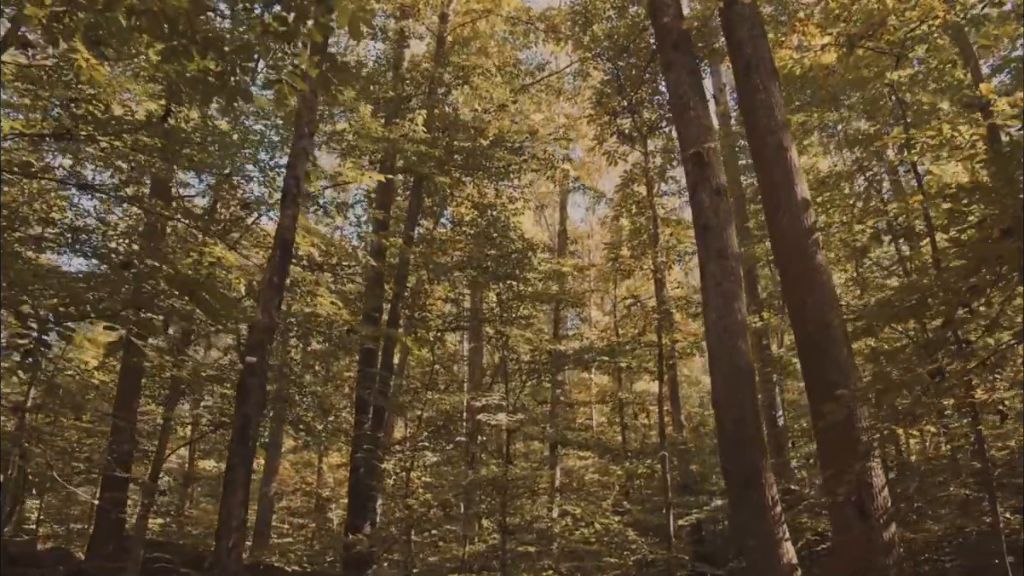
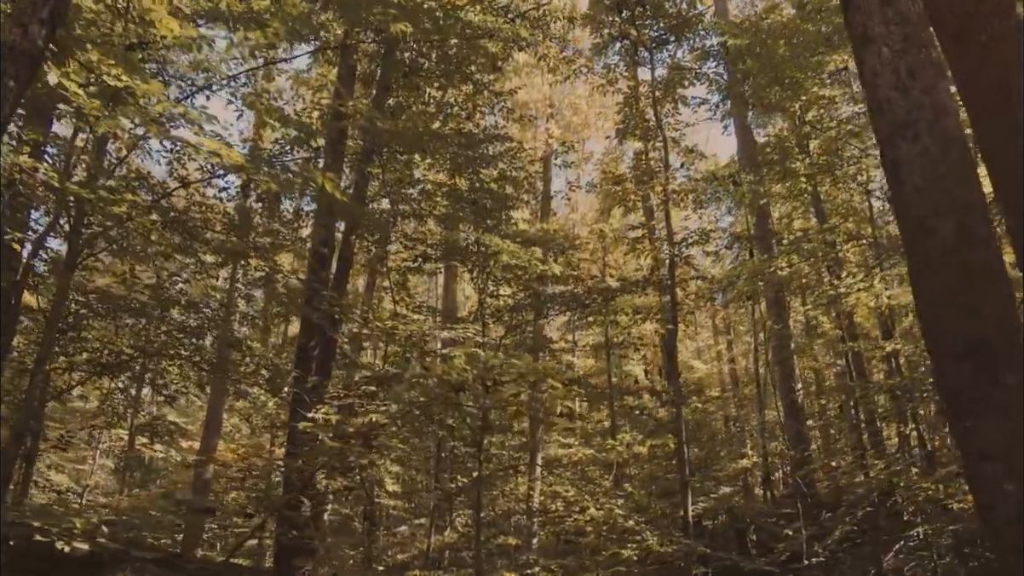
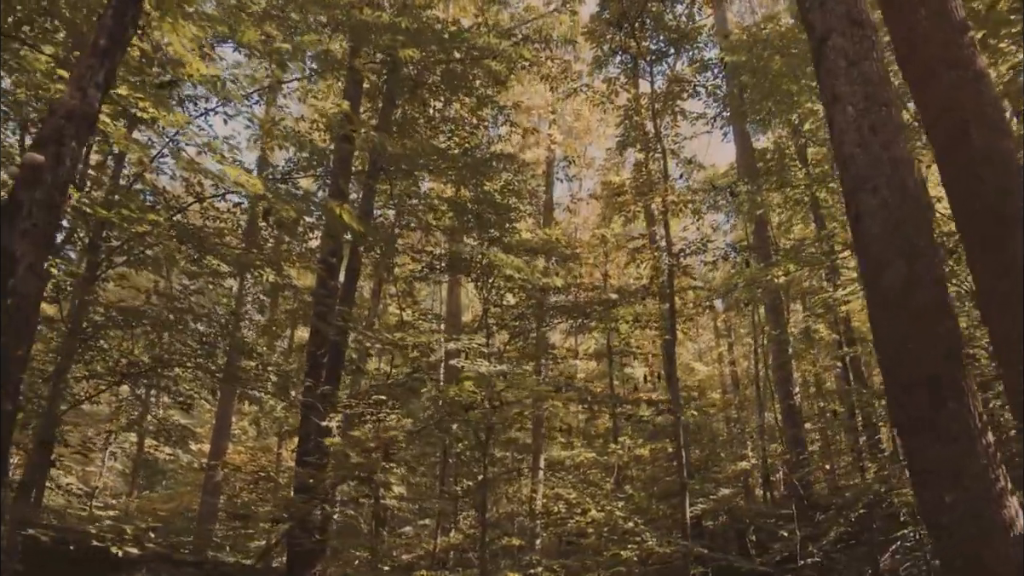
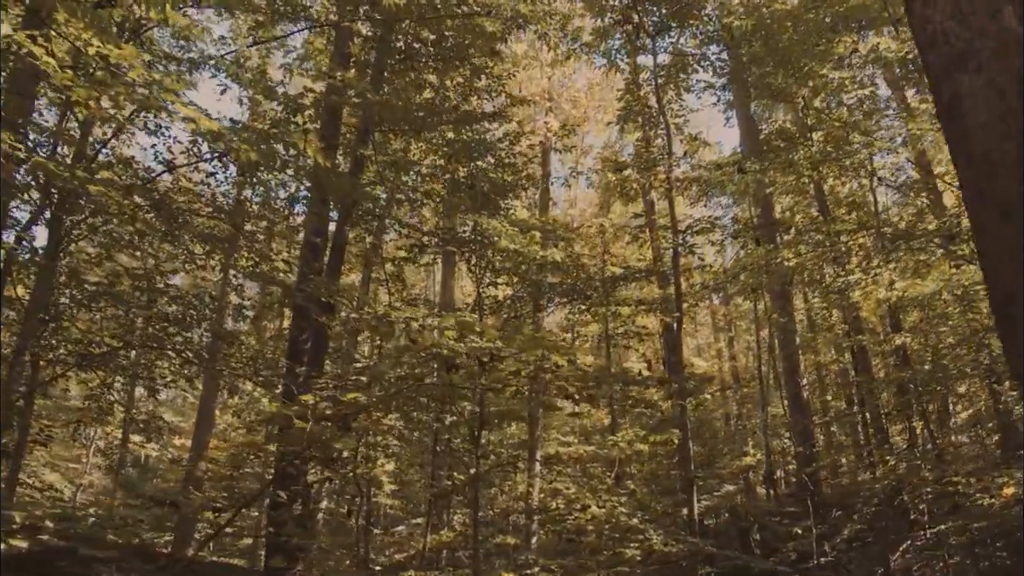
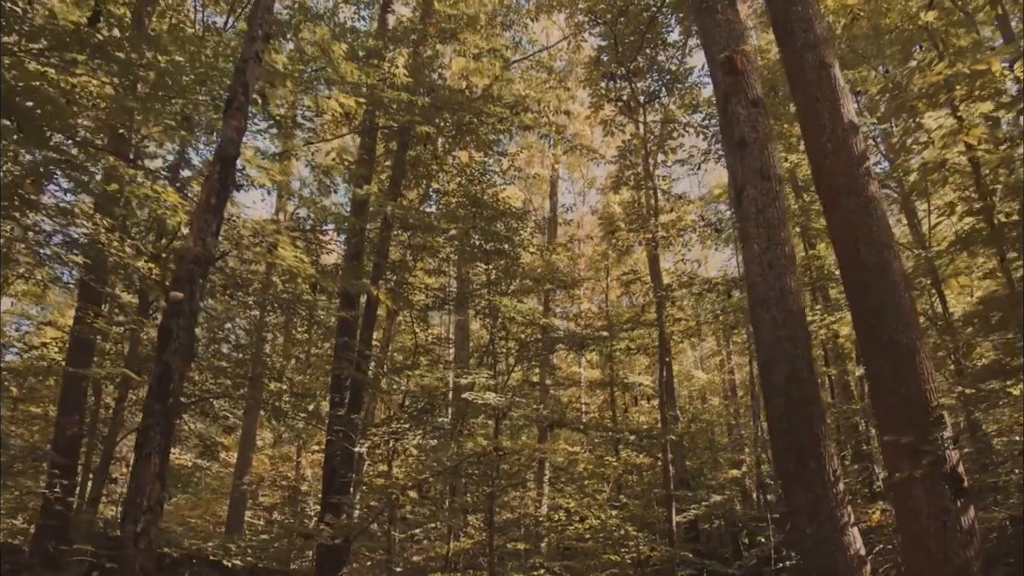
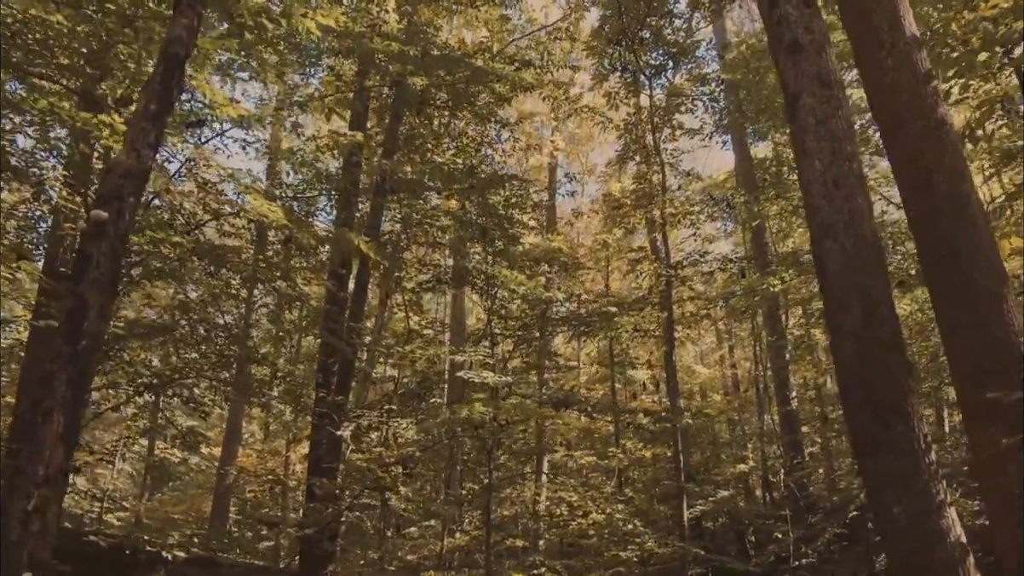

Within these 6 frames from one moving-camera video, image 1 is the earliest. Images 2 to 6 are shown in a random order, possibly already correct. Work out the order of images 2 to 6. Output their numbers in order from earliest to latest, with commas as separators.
5, 6, 3, 2, 4
